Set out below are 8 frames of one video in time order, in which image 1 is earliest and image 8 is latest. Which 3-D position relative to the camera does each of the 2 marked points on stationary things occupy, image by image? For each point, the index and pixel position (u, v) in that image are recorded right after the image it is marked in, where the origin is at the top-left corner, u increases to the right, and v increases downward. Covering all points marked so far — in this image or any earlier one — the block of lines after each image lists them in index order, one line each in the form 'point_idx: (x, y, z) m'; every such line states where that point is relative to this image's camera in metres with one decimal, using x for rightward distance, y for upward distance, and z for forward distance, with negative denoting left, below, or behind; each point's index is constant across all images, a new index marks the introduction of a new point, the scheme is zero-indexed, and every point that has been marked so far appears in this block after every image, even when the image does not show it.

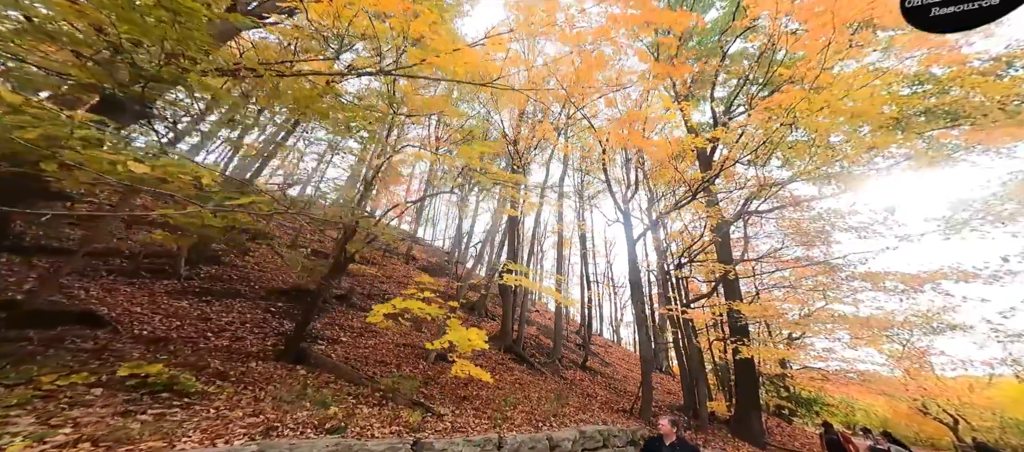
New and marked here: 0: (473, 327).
0: (-1.5, -3.9, +12.6) m
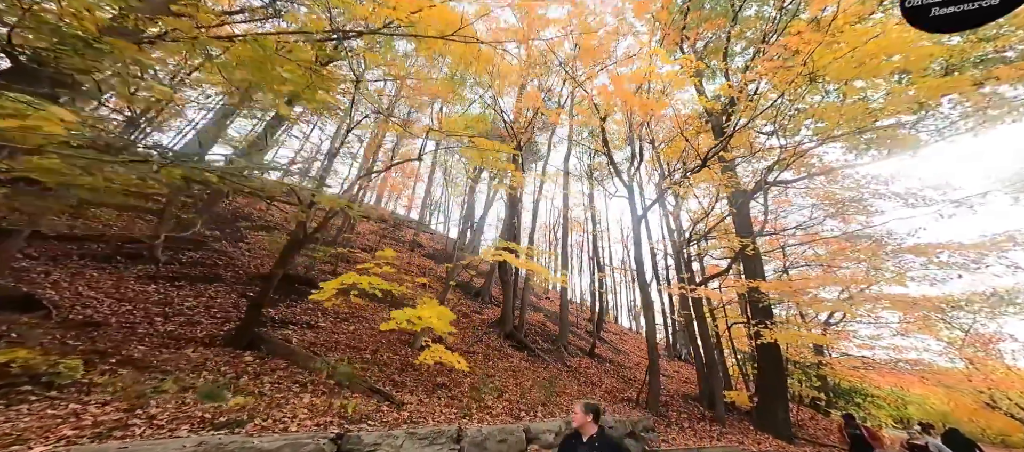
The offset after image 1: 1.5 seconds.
0: (-1.4, -3.2, +12.1) m
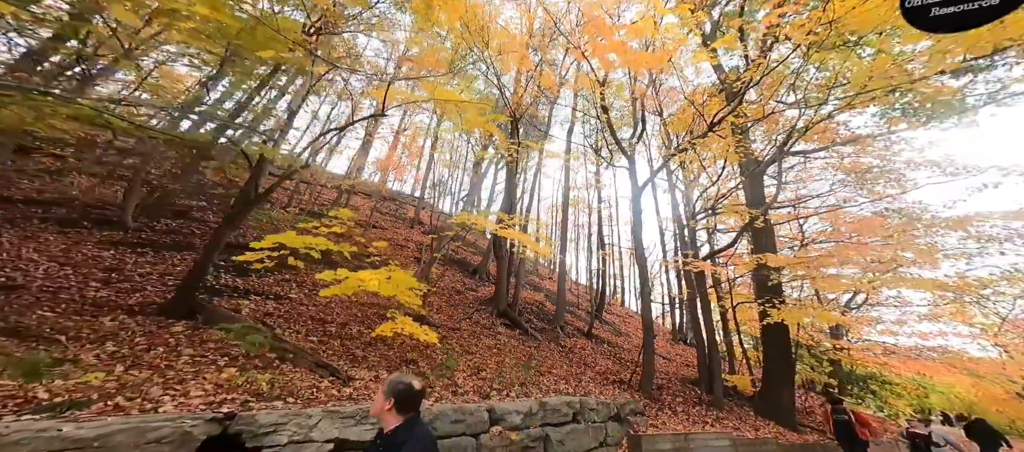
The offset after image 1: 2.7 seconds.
0: (-1.6, -2.3, +11.6) m
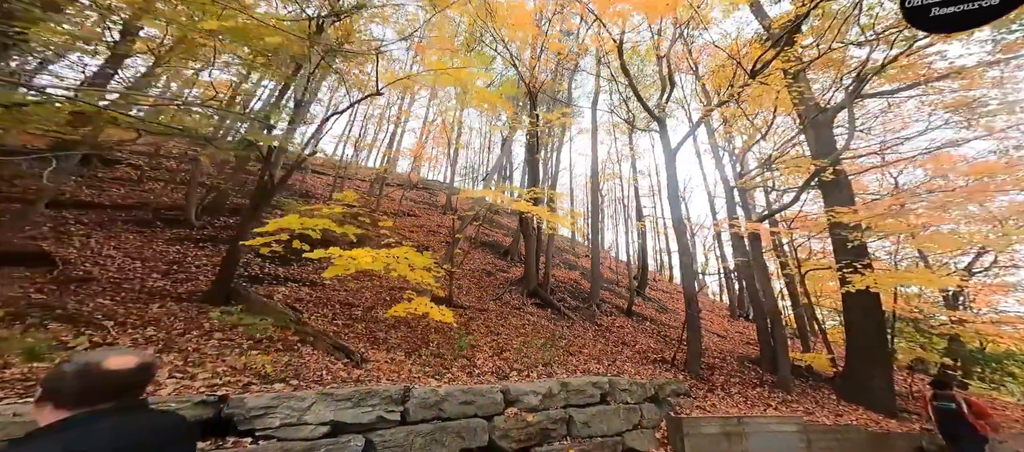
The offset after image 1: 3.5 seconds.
0: (-0.5, -1.6, +11.6) m
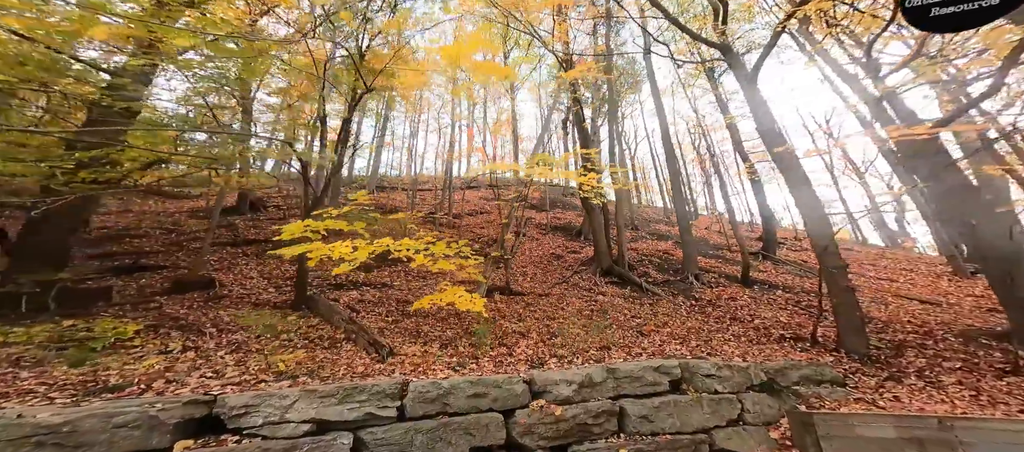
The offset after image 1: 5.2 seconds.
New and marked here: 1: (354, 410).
0: (+2.0, -0.9, +10.7) m
1: (-1.3, -1.6, +2.8) m
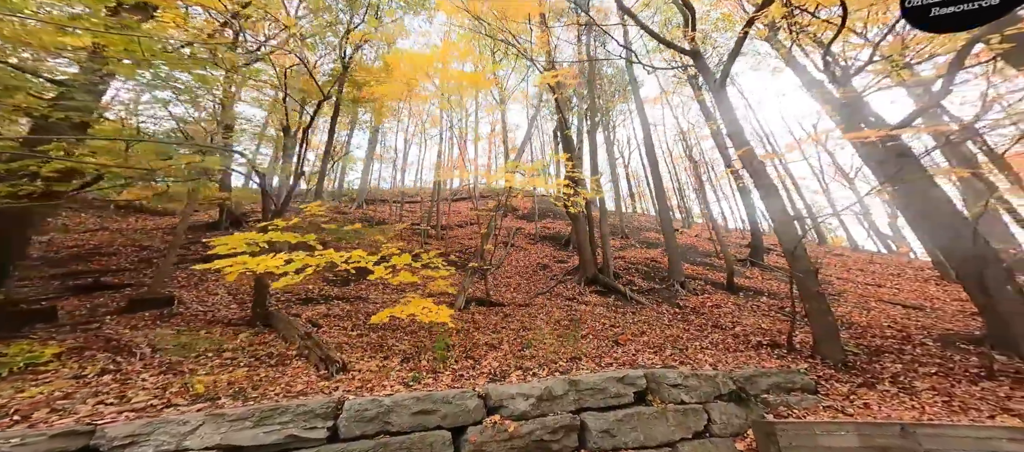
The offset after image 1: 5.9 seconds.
0: (+1.5, -1.2, +10.6) m
1: (-1.8, -1.6, +2.7) m
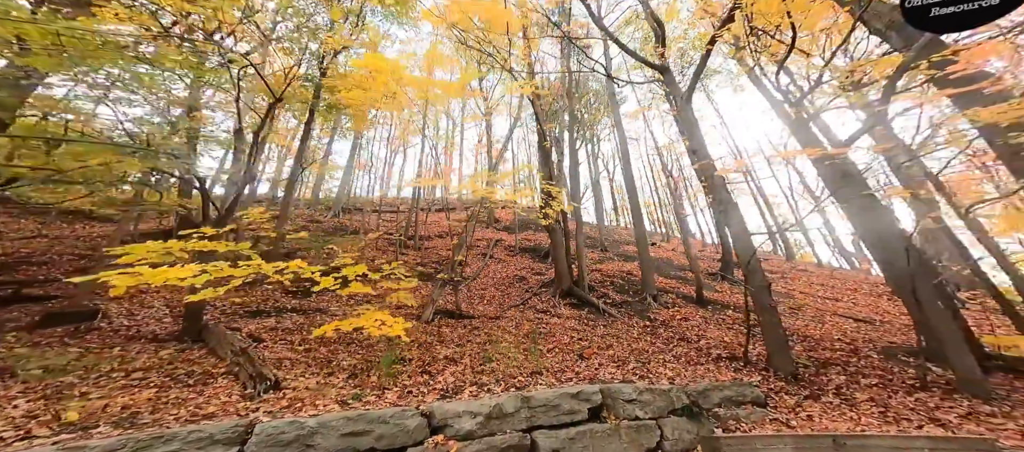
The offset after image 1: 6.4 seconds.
0: (+0.7, -1.6, +10.6) m
1: (-2.2, -1.7, +2.5) m
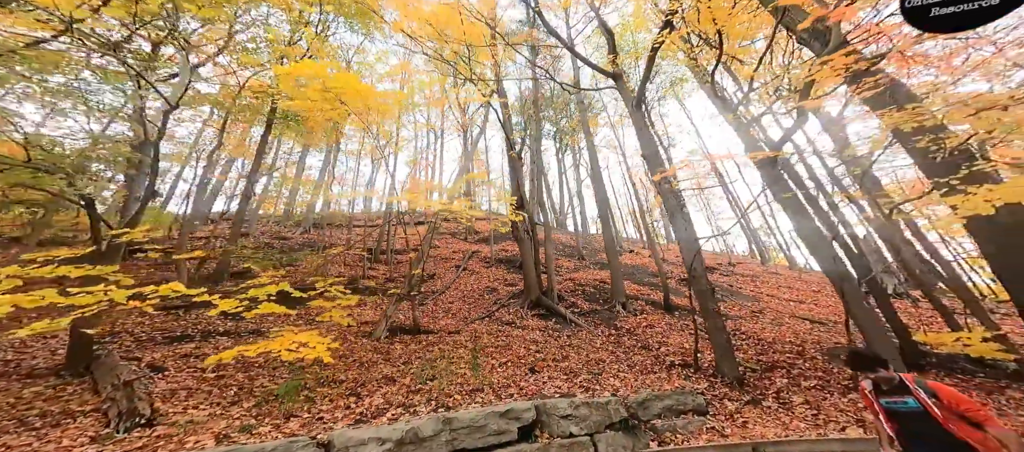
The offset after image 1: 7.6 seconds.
0: (-0.3, -1.9, +10.4) m
1: (-3.0, -1.8, +2.2) m
